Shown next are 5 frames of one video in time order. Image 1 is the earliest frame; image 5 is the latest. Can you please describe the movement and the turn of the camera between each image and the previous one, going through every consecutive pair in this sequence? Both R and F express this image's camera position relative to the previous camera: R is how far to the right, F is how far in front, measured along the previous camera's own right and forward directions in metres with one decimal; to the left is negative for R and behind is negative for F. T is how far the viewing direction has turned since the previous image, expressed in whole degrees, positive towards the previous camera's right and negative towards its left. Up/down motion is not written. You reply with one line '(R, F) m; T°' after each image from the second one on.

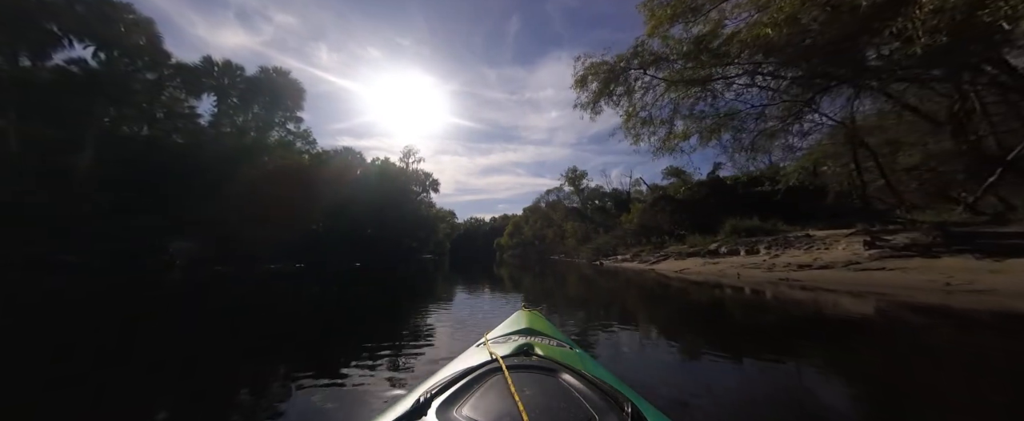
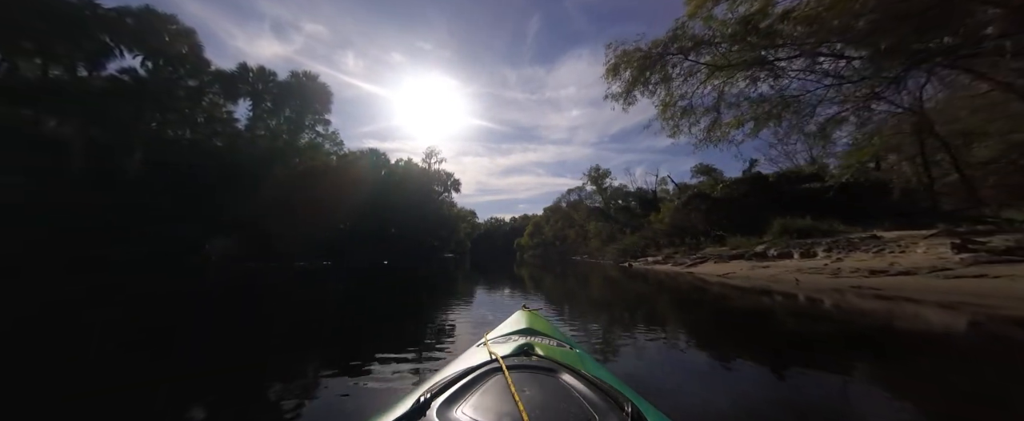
(-0.1, +0.2) m; -4°
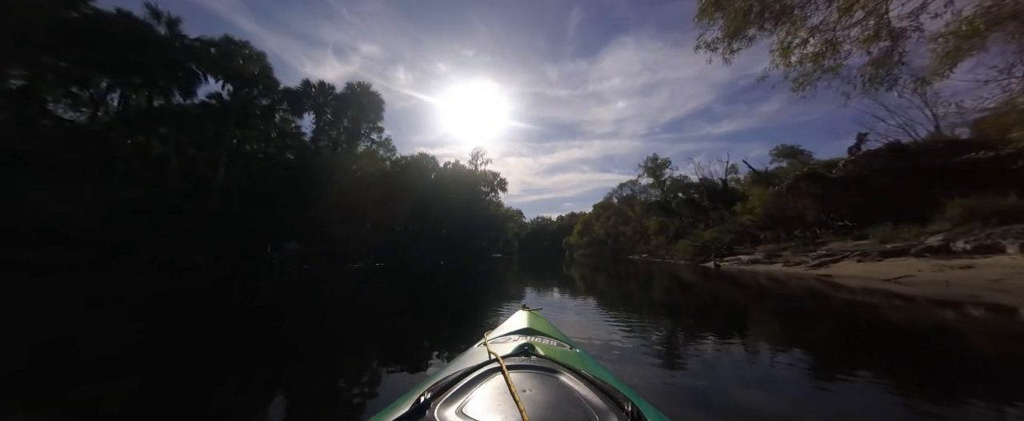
(-0.4, +0.8) m; -8°
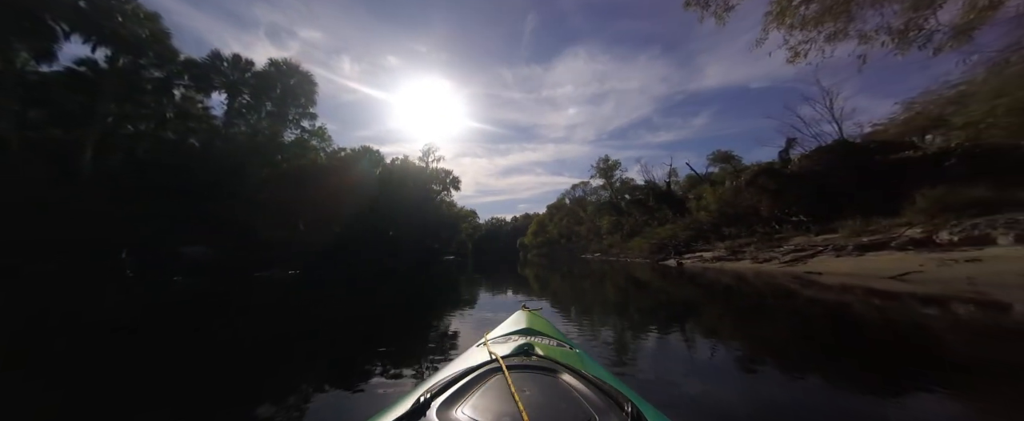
(+0.2, +1.1) m; +8°
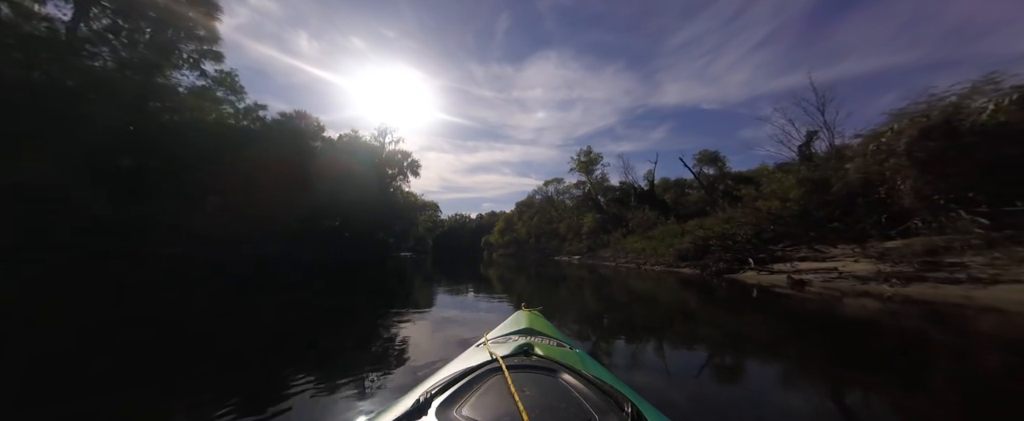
(-0.2, +3.7) m; +6°
